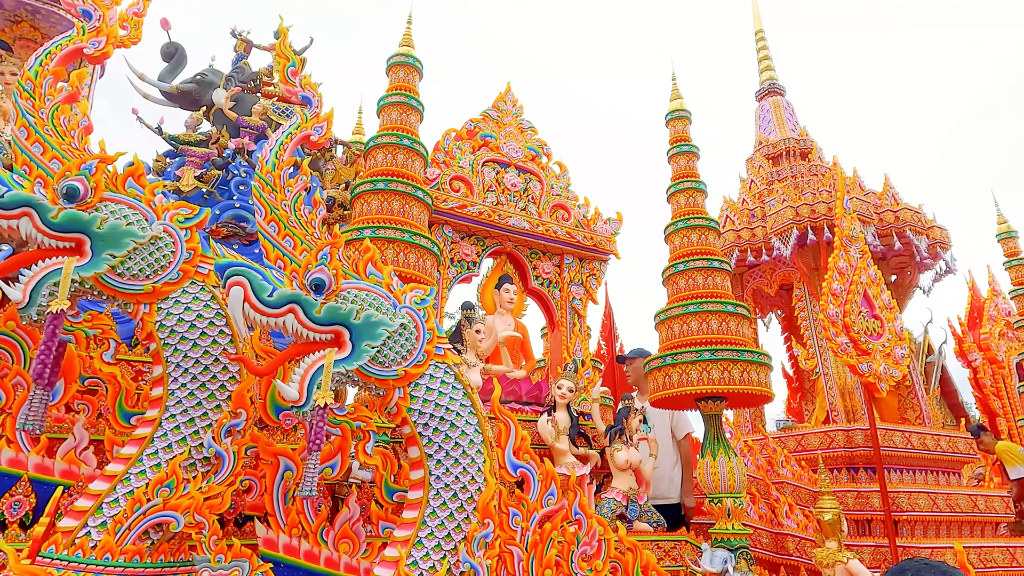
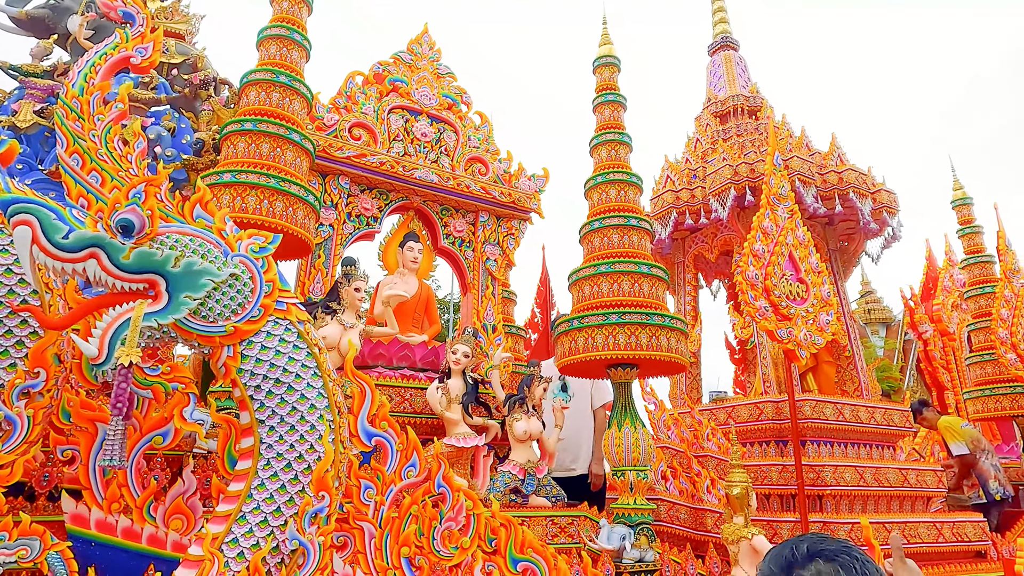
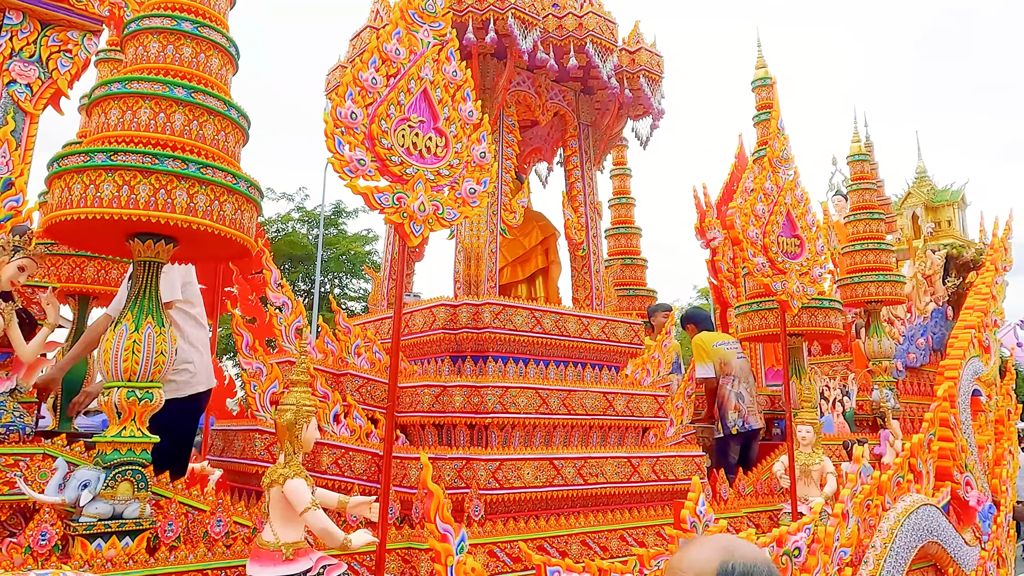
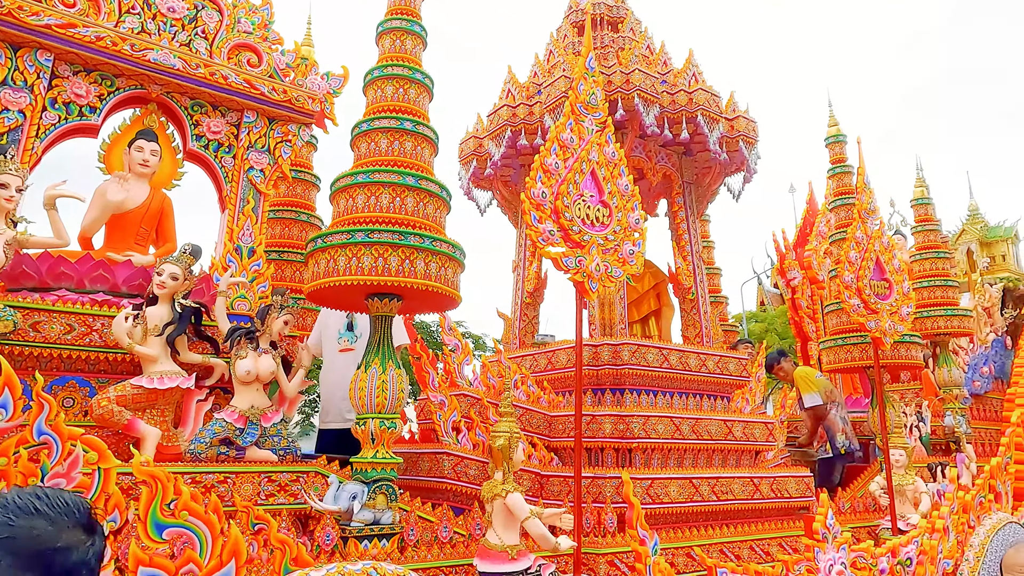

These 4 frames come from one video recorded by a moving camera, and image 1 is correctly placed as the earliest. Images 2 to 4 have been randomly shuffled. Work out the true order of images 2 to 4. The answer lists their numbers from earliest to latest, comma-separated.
2, 4, 3
